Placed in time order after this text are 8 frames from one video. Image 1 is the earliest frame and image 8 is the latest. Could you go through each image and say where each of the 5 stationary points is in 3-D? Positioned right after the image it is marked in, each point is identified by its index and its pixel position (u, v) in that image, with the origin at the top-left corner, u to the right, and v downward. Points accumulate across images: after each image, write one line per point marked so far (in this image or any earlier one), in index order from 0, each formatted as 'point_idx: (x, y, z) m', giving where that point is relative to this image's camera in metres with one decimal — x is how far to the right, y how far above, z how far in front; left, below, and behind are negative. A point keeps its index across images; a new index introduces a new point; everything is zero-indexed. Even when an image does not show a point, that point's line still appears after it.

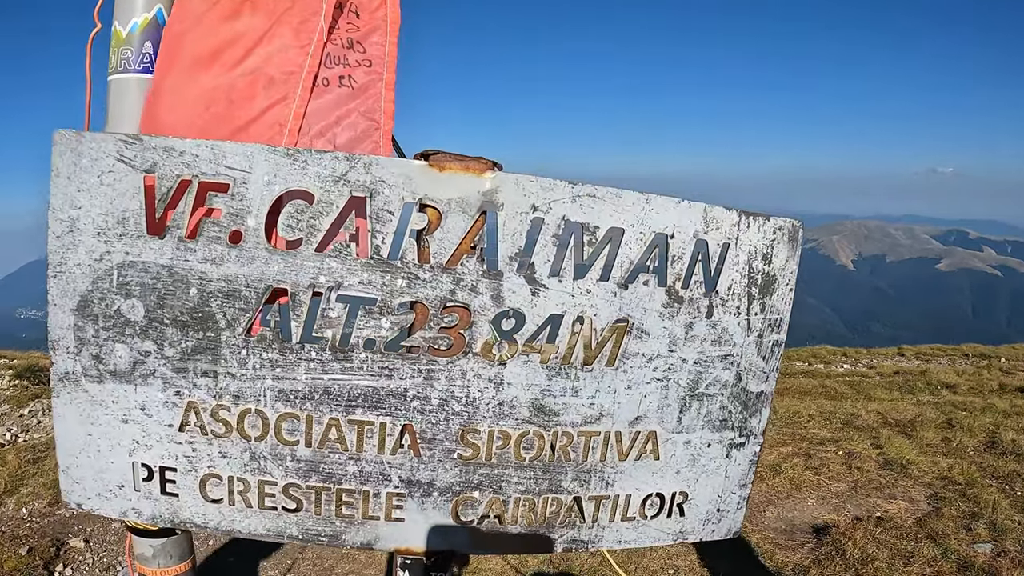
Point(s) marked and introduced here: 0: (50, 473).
0: (-5.4, -2.2, +7.1) m
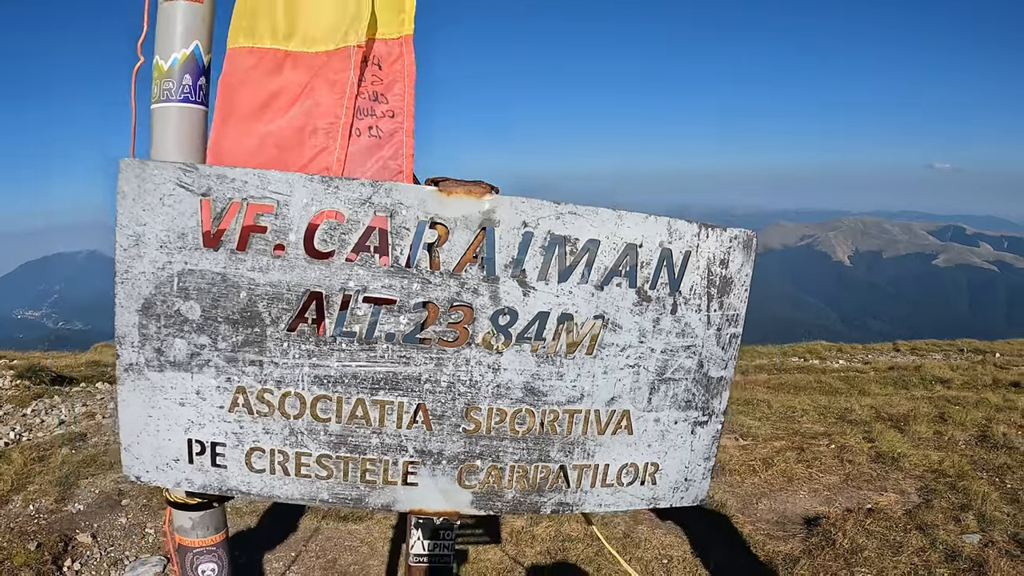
0: (-5.4, -2.2, +7.2) m
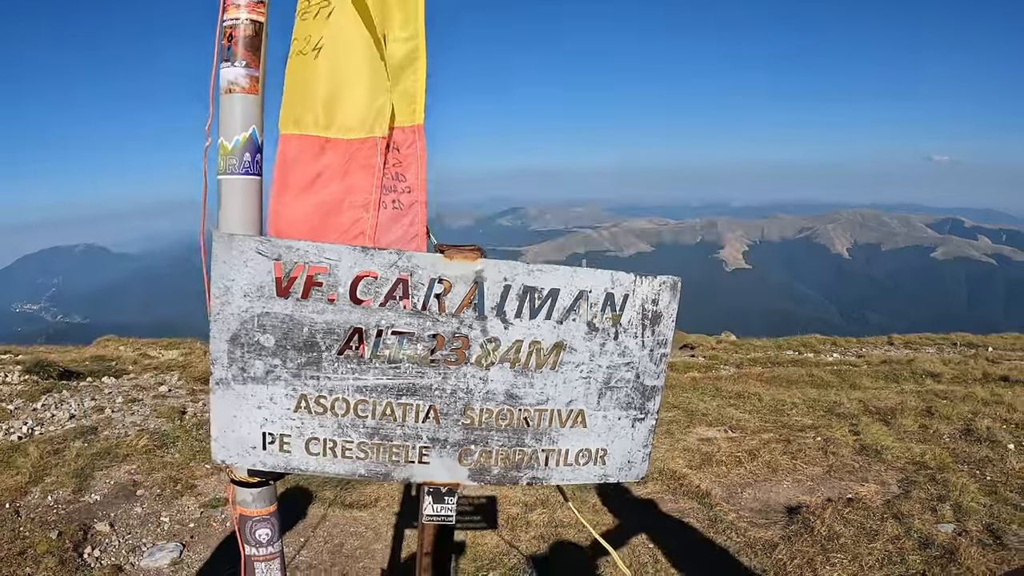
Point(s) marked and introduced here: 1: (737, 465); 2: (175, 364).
0: (-5.4, -2.2, +7.5) m
1: (+2.6, -2.1, +7.2) m
2: (-8.0, -1.7, +14.4) m
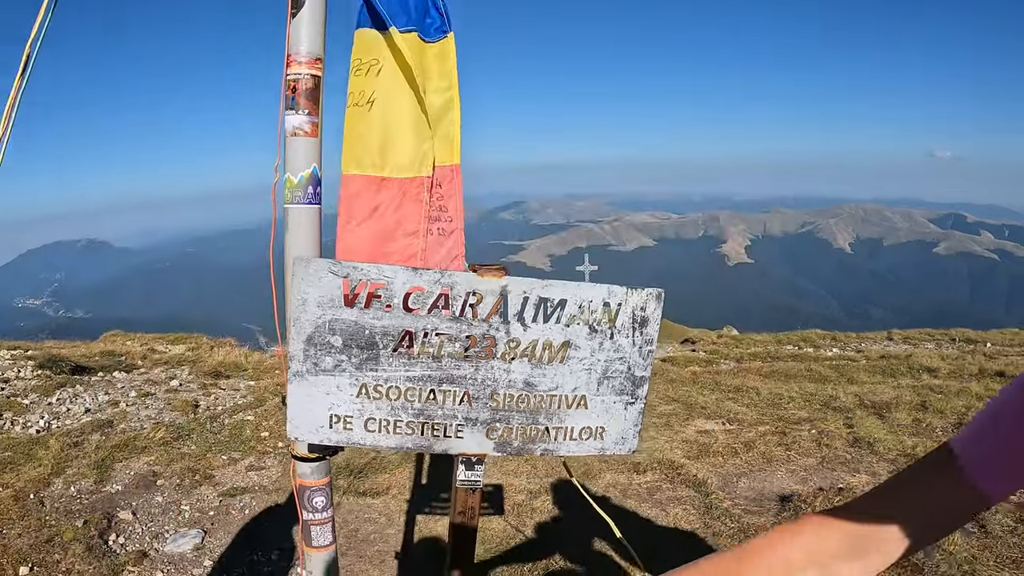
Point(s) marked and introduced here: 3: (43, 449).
0: (-5.4, -2.2, +7.8) m
1: (+2.7, -2.1, +7.5) m
2: (-7.9, -1.7, +14.7) m
3: (-6.3, -2.2, +8.2) m
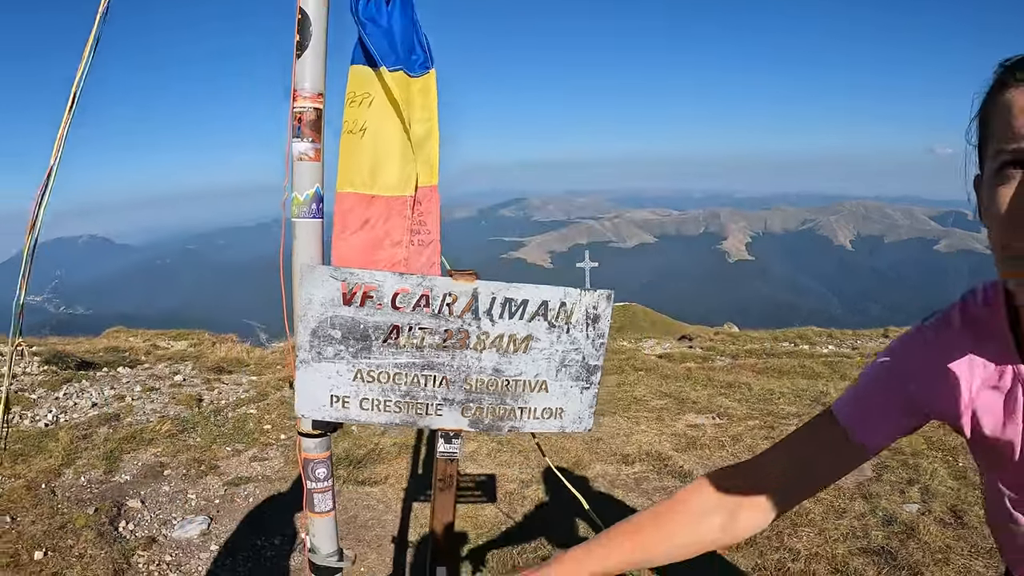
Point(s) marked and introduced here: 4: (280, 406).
0: (-5.4, -2.1, +8.0) m
1: (+2.6, -2.0, +7.7) m
2: (-8.0, -1.6, +15.0) m
3: (-6.4, -2.1, +8.5) m
4: (-3.7, -1.9, +9.8) m
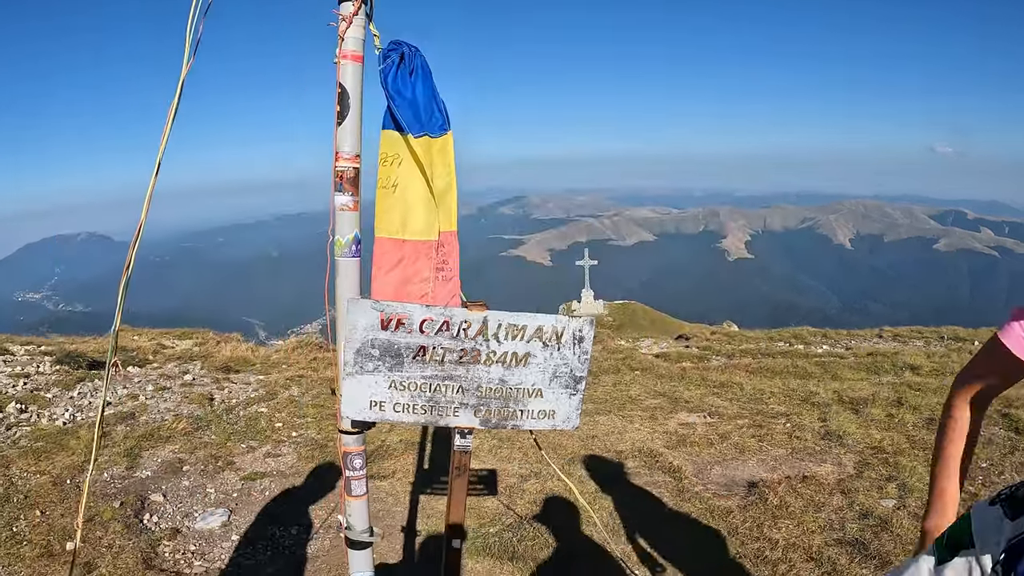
0: (-5.4, -2.2, +8.5) m
1: (+2.6, -2.1, +8.1) m
2: (-8.0, -1.6, +15.4) m
3: (-6.4, -2.2, +8.9) m
4: (-3.7, -1.9, +10.2) m
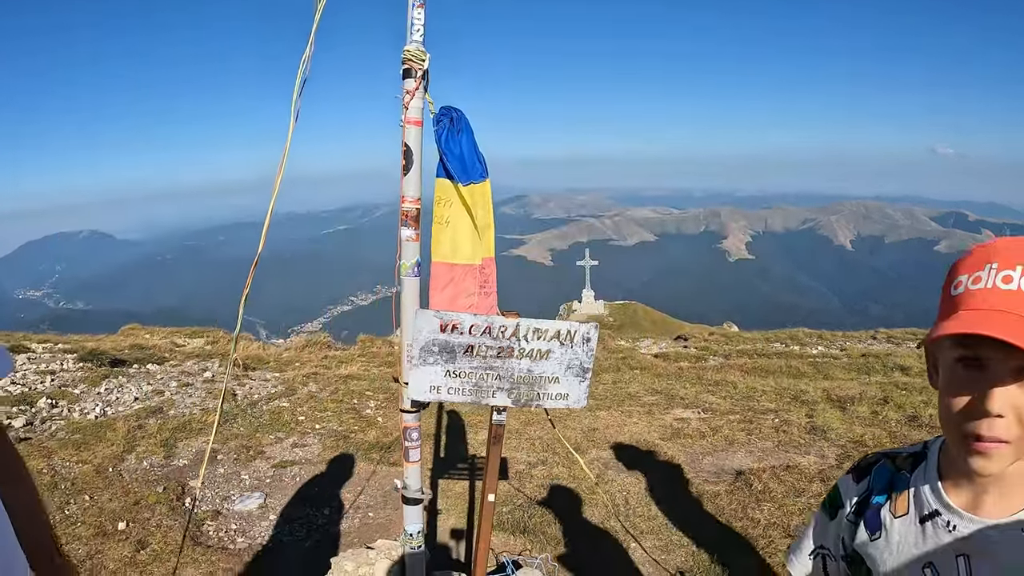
0: (-5.3, -2.2, +9.1) m
1: (+2.7, -2.2, +8.8) m
2: (-7.9, -1.7, +16.1) m
3: (-6.3, -2.2, +9.6) m
4: (-3.6, -2.0, +10.9) m
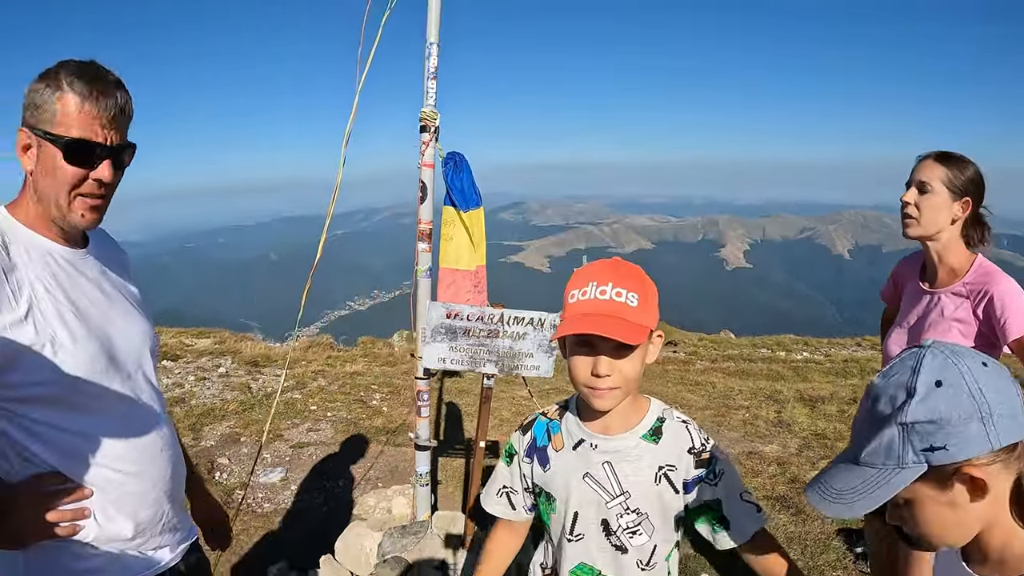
0: (-5.5, -2.2, +10.1) m
1: (+2.6, -2.3, +9.8) m
2: (-8.0, -1.7, +17.1) m
3: (-6.4, -2.2, +10.5) m
4: (-3.7, -2.0, +11.9) m
